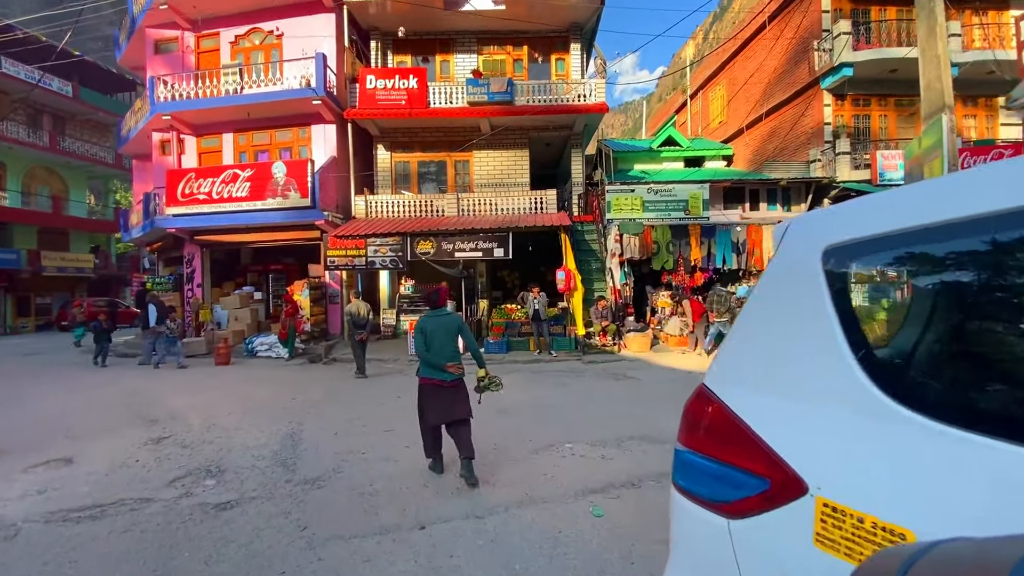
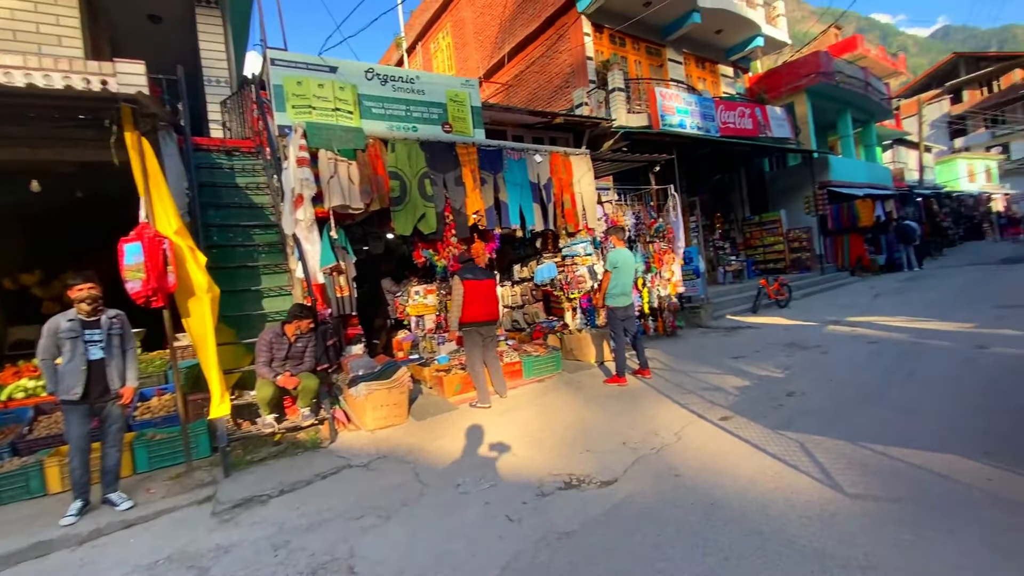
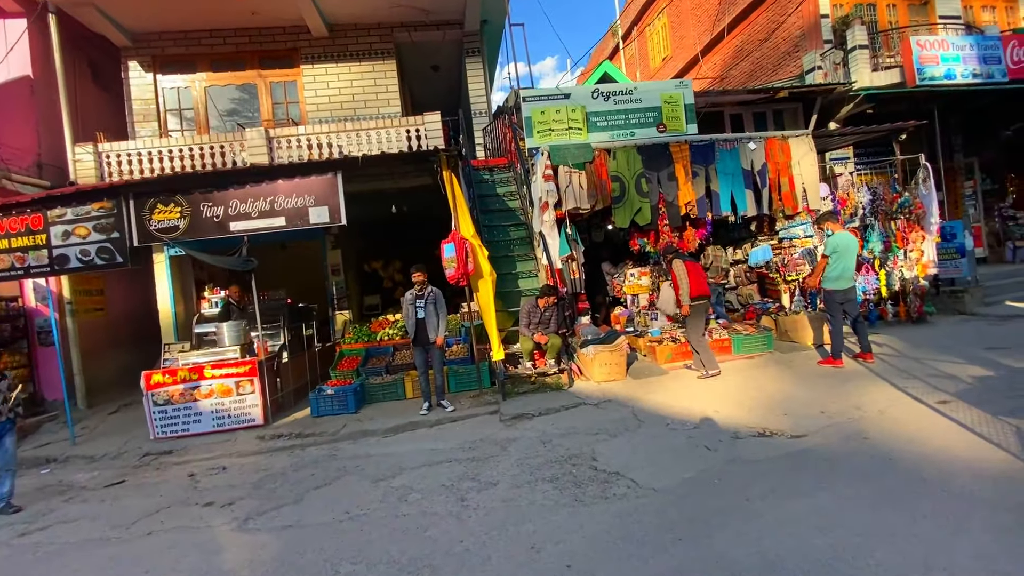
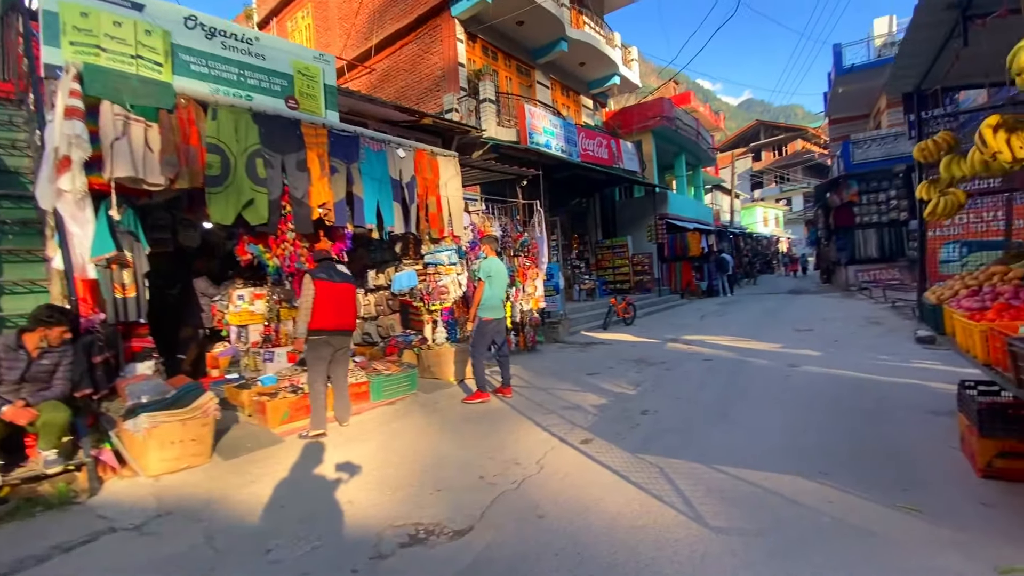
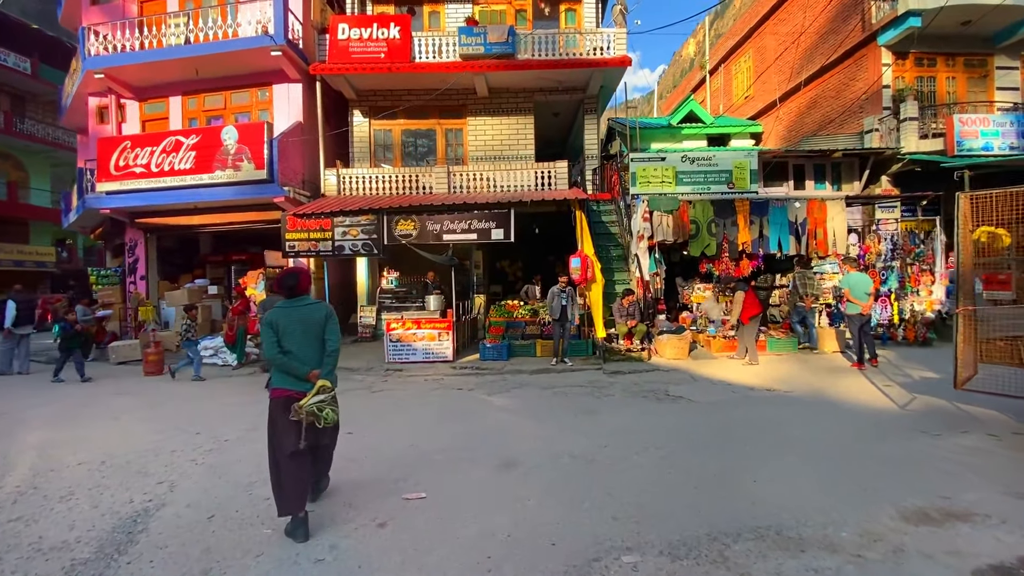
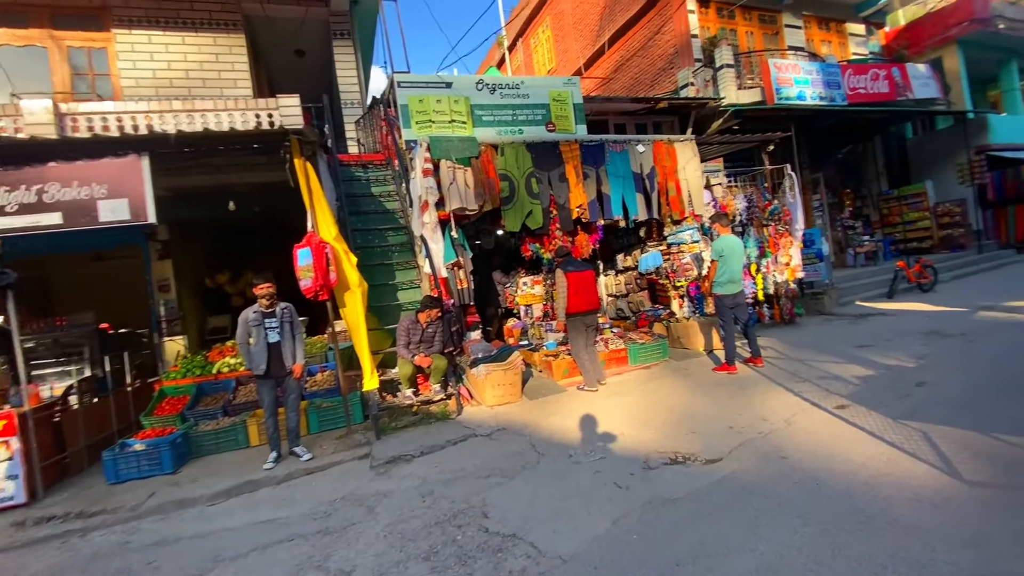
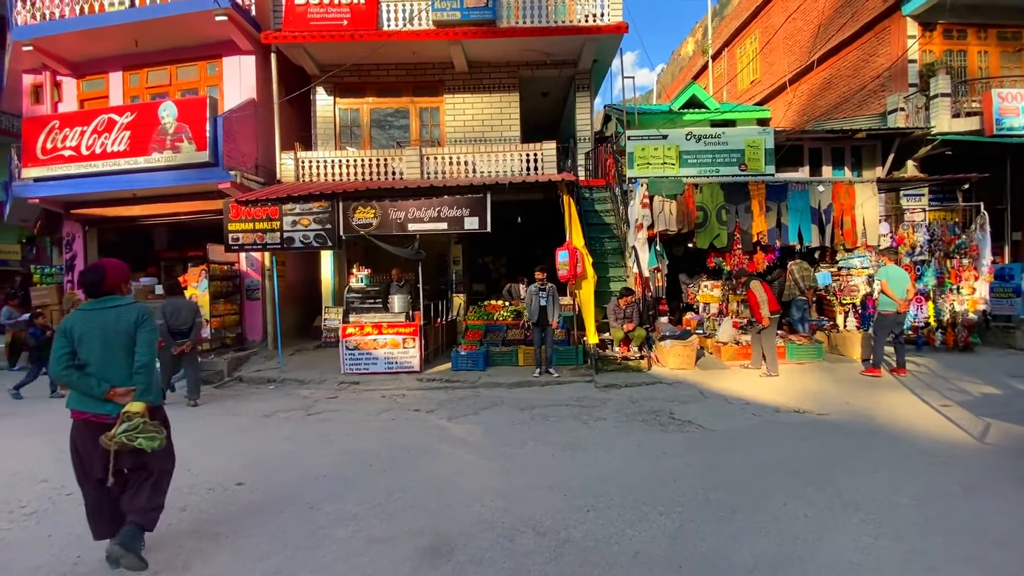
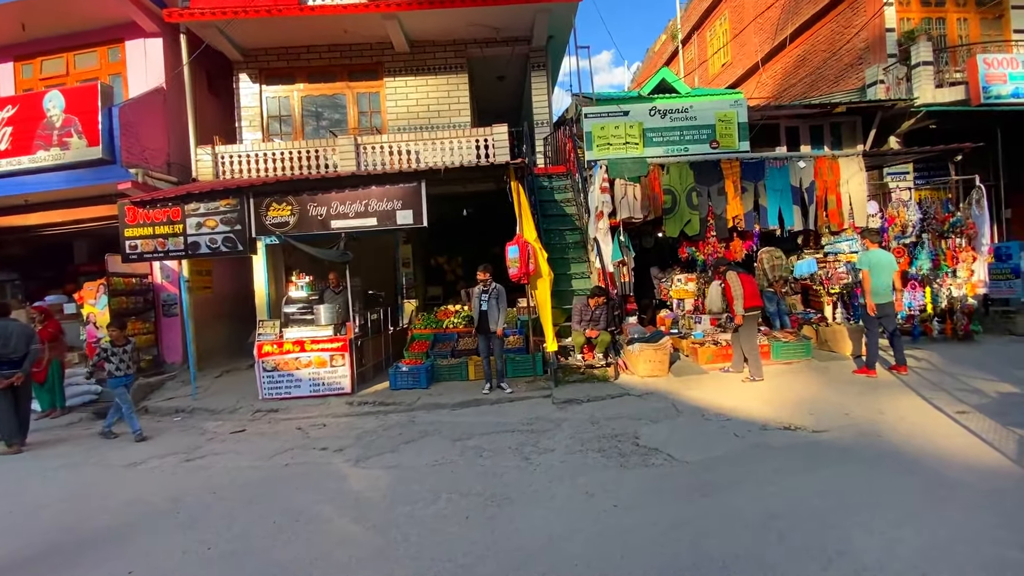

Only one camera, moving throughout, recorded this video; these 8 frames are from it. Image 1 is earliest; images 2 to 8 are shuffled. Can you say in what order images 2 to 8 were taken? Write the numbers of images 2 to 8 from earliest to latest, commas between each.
5, 7, 8, 3, 6, 2, 4
